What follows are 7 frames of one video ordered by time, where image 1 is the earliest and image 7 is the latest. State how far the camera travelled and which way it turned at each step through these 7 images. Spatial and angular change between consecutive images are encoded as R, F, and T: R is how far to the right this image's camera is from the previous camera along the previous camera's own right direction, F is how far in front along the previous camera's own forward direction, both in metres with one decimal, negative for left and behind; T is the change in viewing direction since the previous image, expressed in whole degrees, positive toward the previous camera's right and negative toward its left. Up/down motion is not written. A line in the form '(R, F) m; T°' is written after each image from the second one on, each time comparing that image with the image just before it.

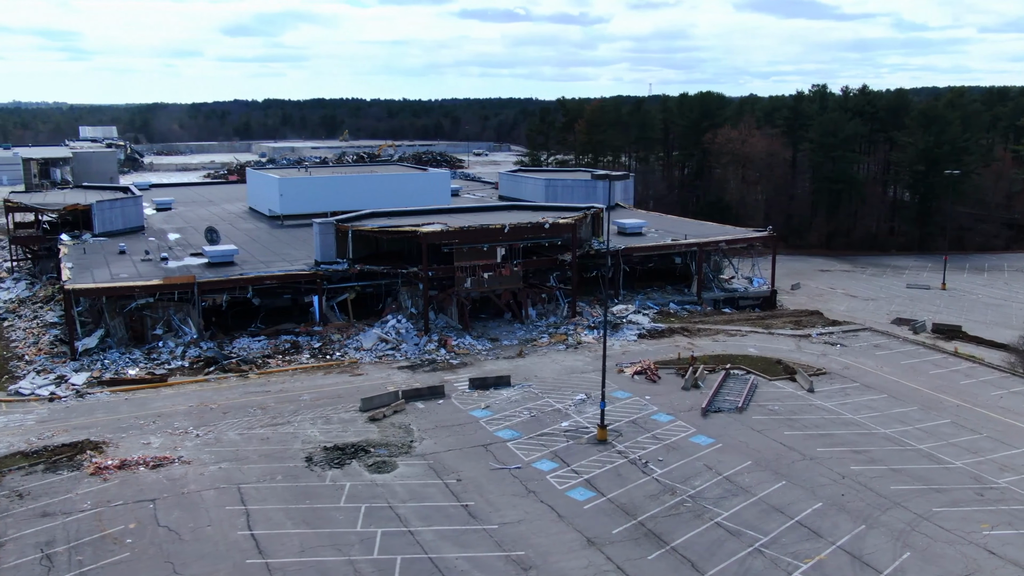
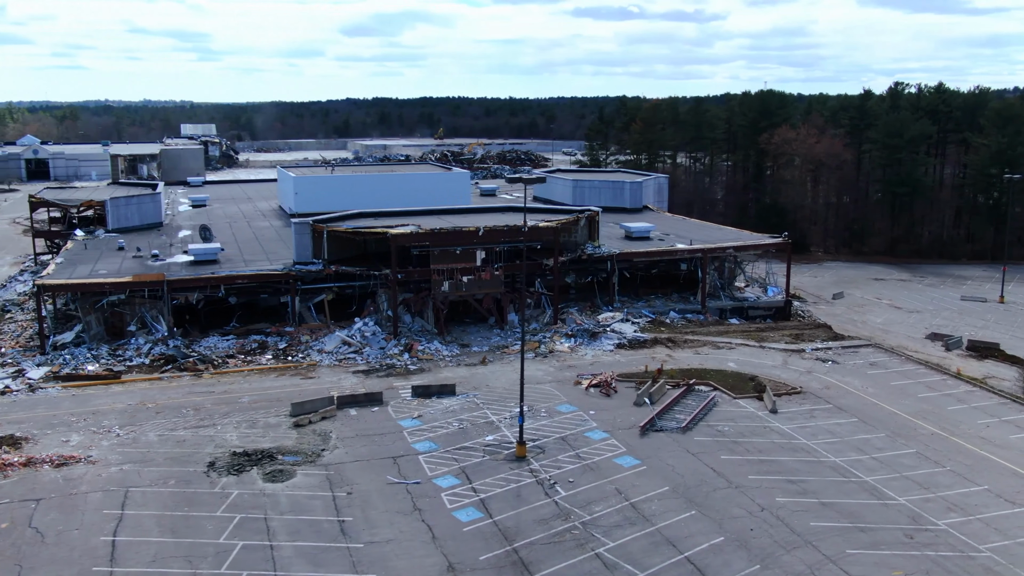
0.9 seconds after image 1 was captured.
(+3.9, +1.1) m; -7°
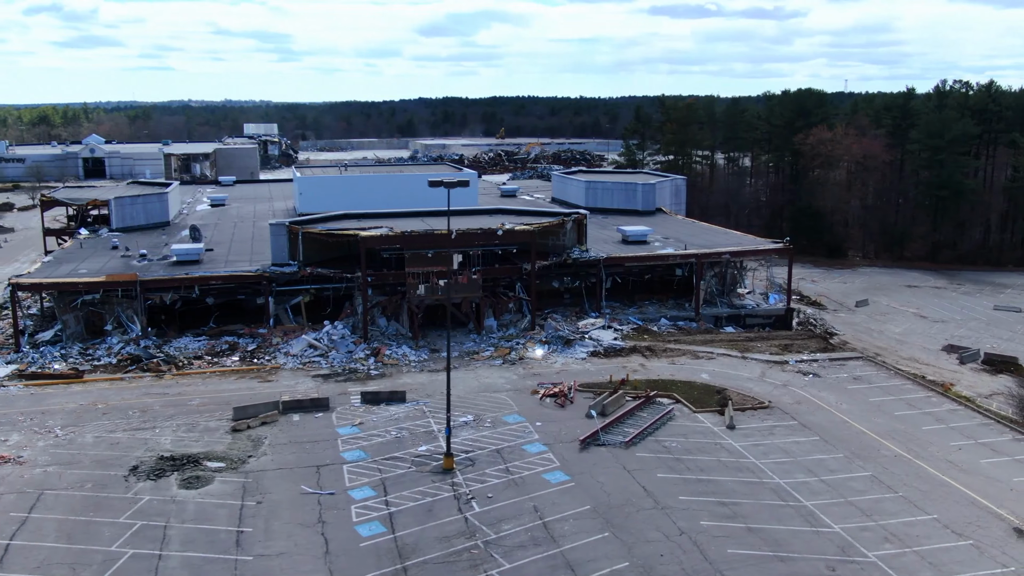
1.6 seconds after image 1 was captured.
(+2.9, +0.8) m; -4°
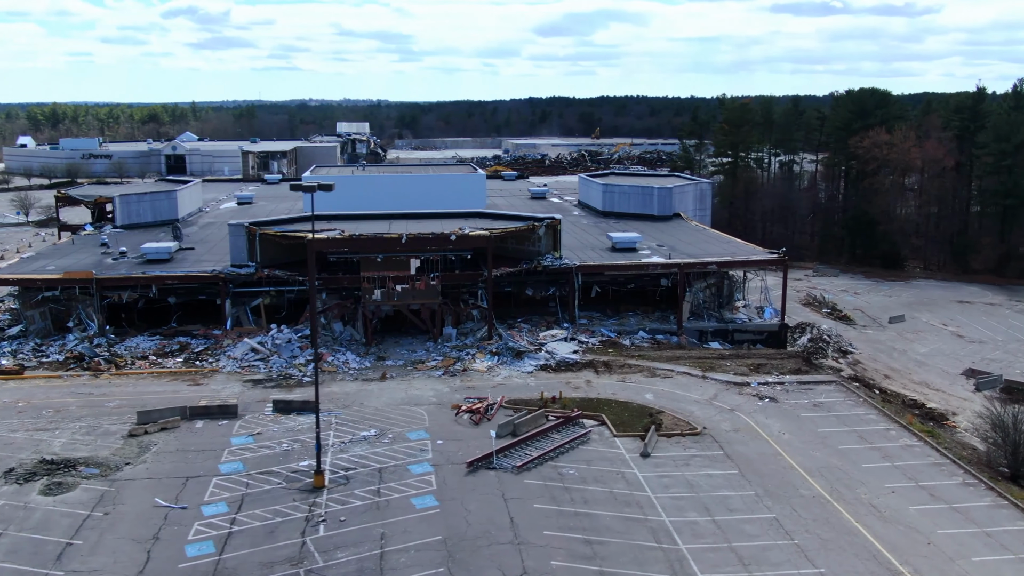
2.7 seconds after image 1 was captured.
(+4.4, +1.5) m; -7°
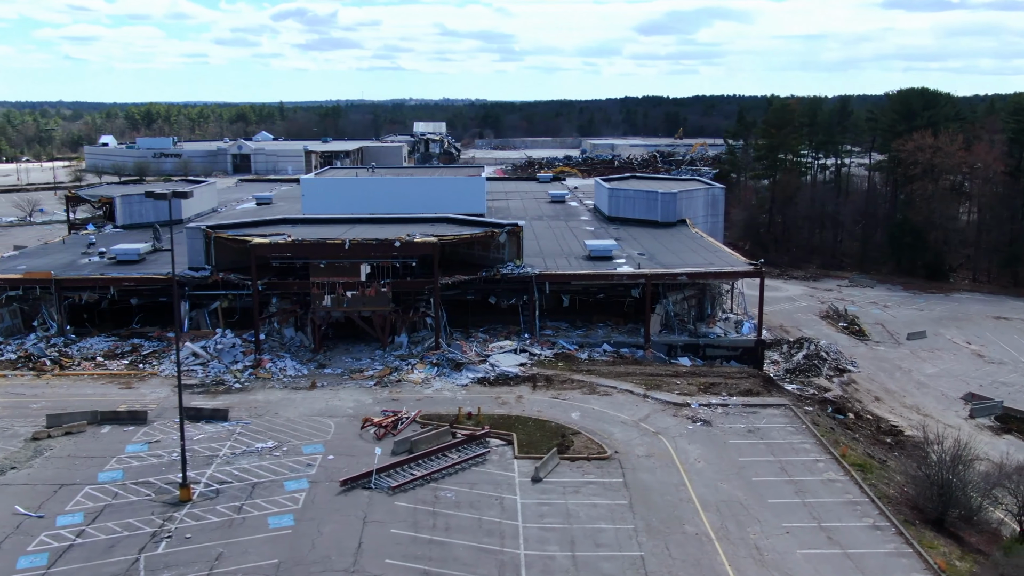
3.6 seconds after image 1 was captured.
(+4.1, +1.1) m; -6°
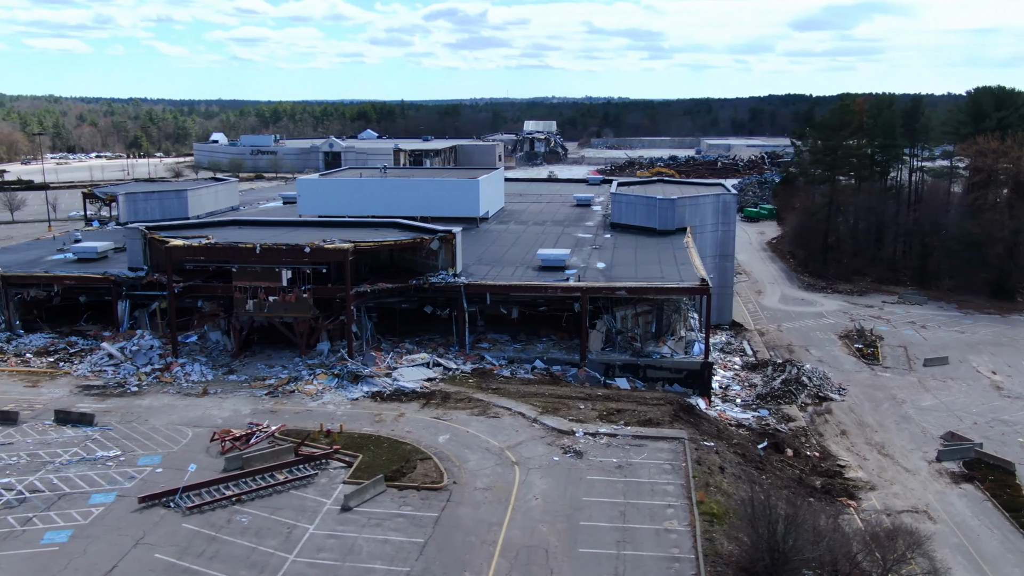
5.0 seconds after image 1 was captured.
(+6.0, +1.8) m; -9°
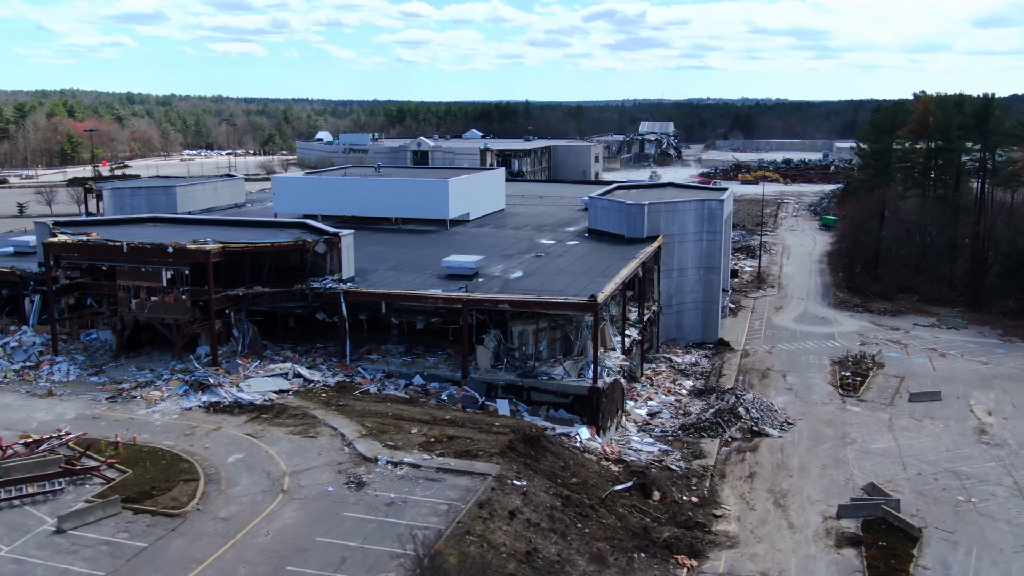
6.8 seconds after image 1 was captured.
(+7.0, +2.7) m; -9°
